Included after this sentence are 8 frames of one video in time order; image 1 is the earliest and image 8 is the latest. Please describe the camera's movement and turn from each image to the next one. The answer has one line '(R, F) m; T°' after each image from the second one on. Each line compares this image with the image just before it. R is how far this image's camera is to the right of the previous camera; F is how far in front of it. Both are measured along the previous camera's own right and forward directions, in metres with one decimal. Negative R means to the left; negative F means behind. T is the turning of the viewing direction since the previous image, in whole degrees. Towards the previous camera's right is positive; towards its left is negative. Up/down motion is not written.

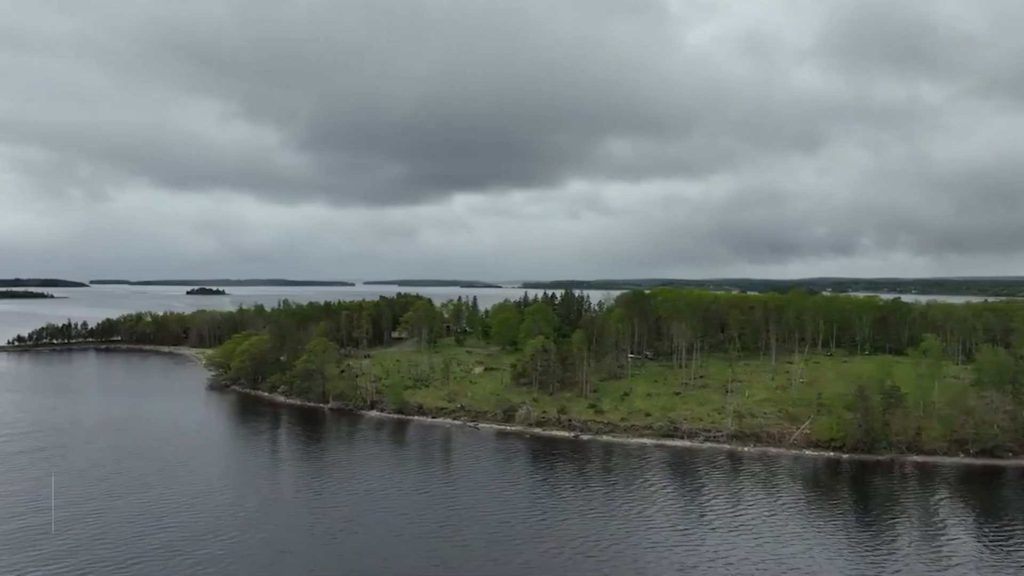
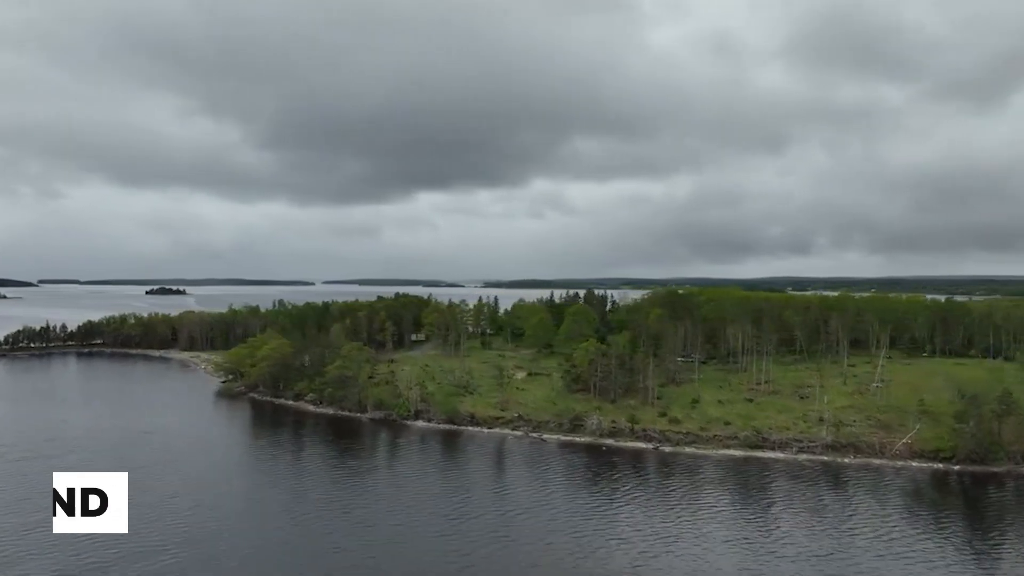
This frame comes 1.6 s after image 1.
(-9.3, +5.3) m; +3°
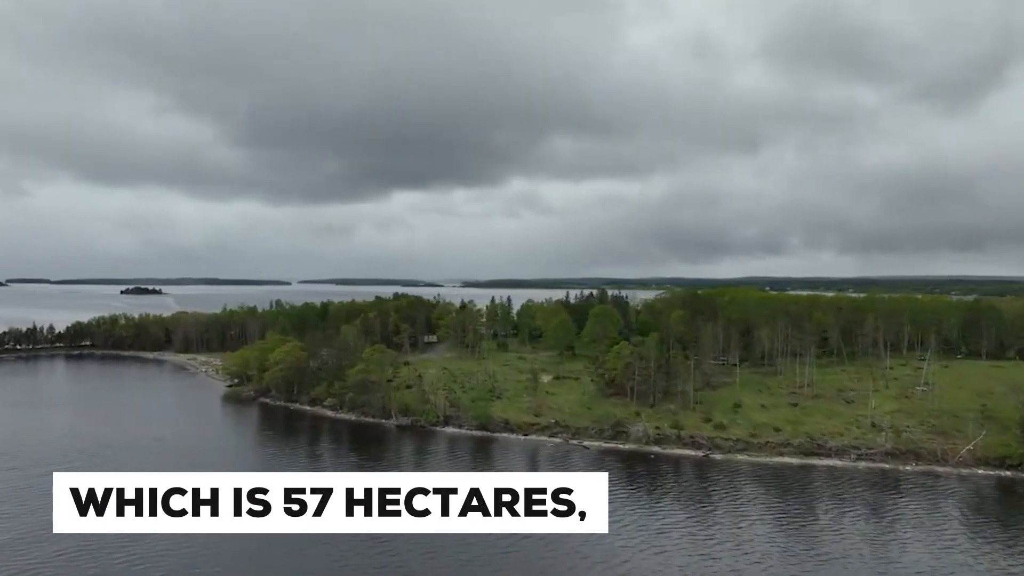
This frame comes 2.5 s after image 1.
(-5.3, +2.9) m; +1°
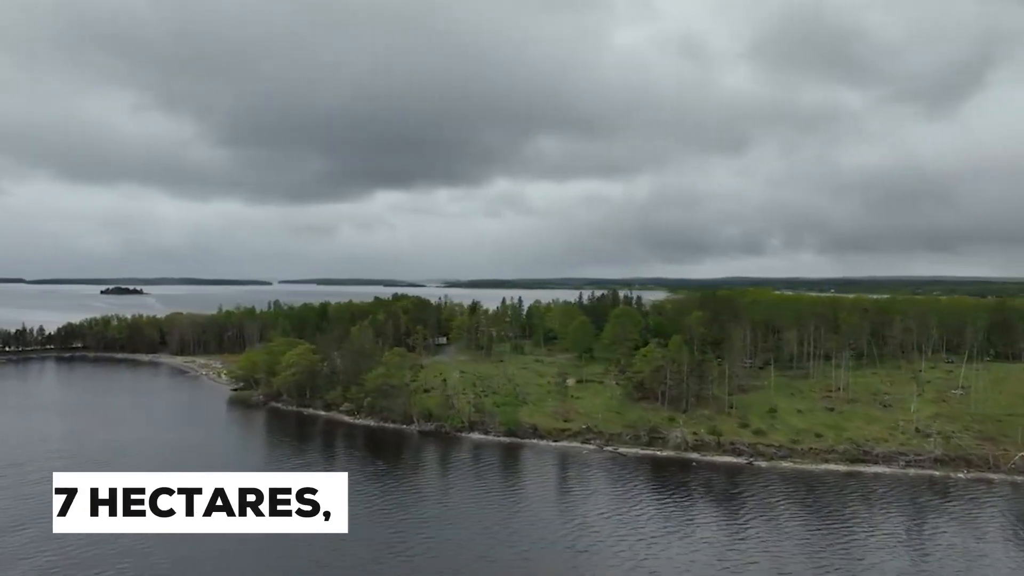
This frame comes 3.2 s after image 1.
(-4.2, +2.2) m; +1°
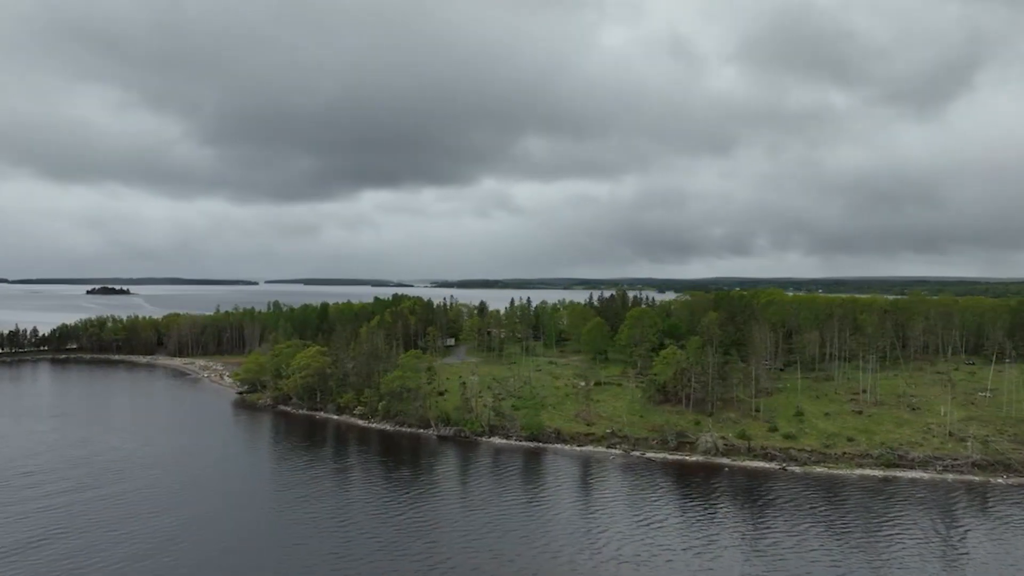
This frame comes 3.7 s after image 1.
(-2.9, +1.6) m; +1°
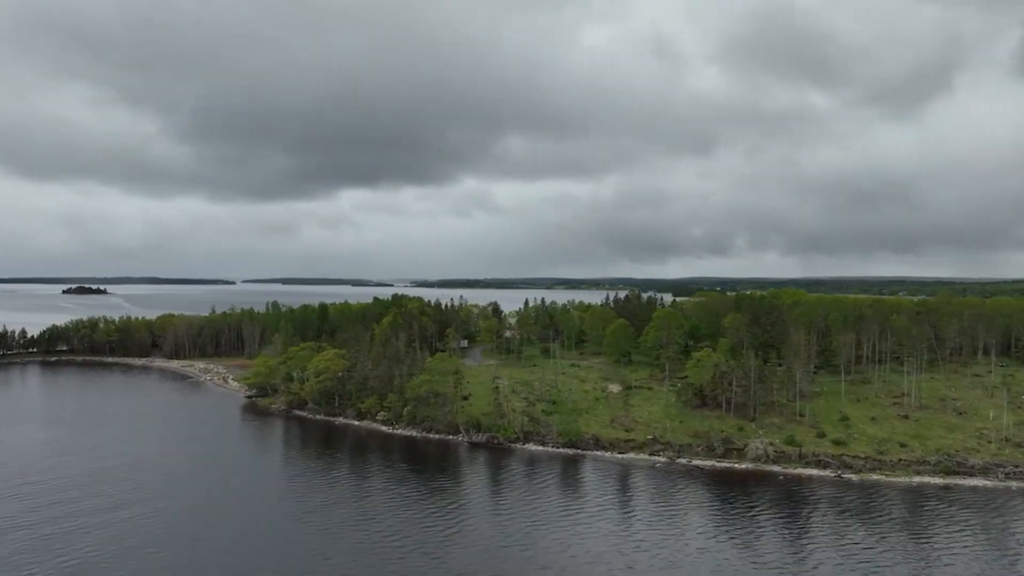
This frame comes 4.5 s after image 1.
(-4.8, +2.5) m; +1°
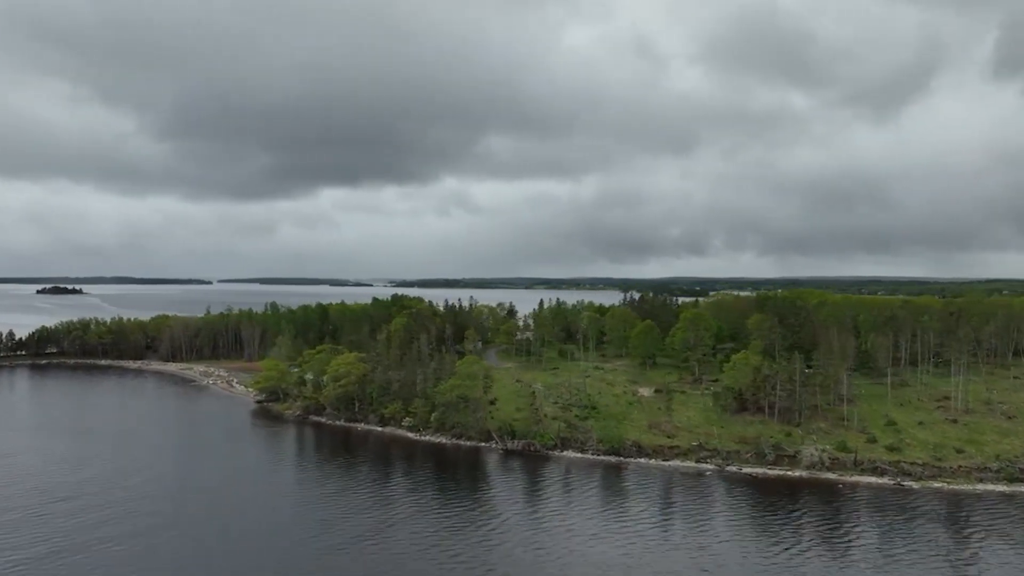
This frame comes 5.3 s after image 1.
(-4.8, +2.6) m; +1°
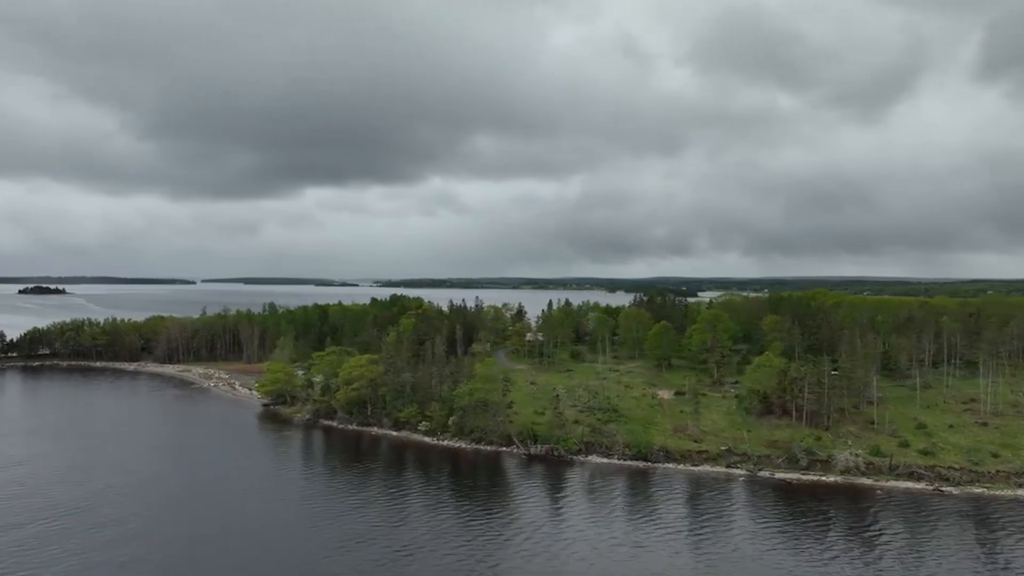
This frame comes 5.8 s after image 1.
(-3.0, +1.6) m; +1°
